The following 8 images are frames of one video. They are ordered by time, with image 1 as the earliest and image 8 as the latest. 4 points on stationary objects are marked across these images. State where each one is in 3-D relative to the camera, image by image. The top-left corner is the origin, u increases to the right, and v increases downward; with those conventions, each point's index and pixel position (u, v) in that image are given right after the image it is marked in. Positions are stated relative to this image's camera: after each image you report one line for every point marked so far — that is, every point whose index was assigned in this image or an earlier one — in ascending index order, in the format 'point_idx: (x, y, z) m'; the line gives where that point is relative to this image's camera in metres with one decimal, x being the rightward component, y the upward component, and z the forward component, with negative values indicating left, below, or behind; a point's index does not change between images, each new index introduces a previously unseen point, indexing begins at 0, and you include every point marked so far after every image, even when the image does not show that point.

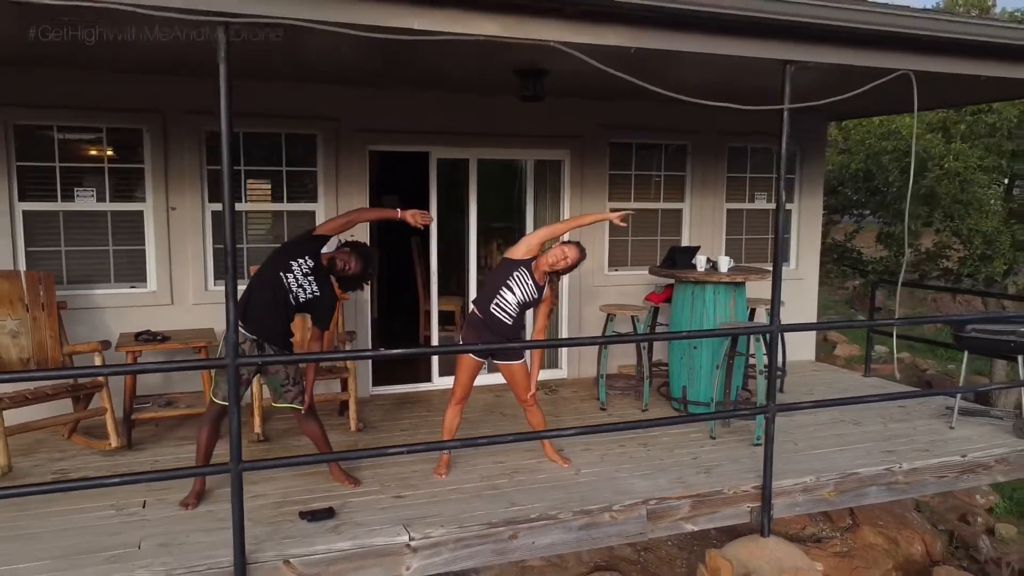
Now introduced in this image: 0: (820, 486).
0: (+1.6, -1.1, +4.2) m
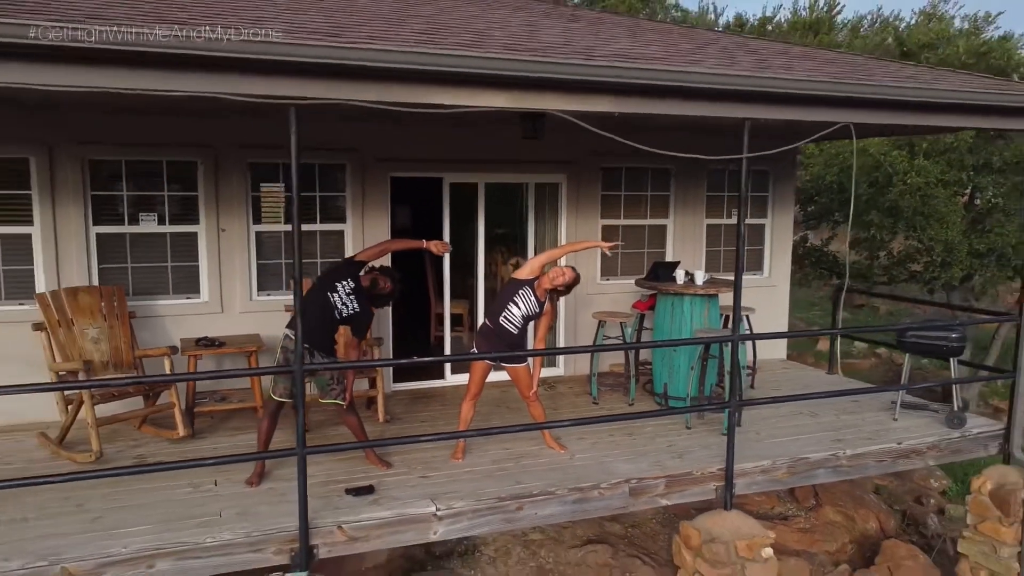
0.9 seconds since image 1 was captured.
0: (+1.7, -1.2, +5.0) m
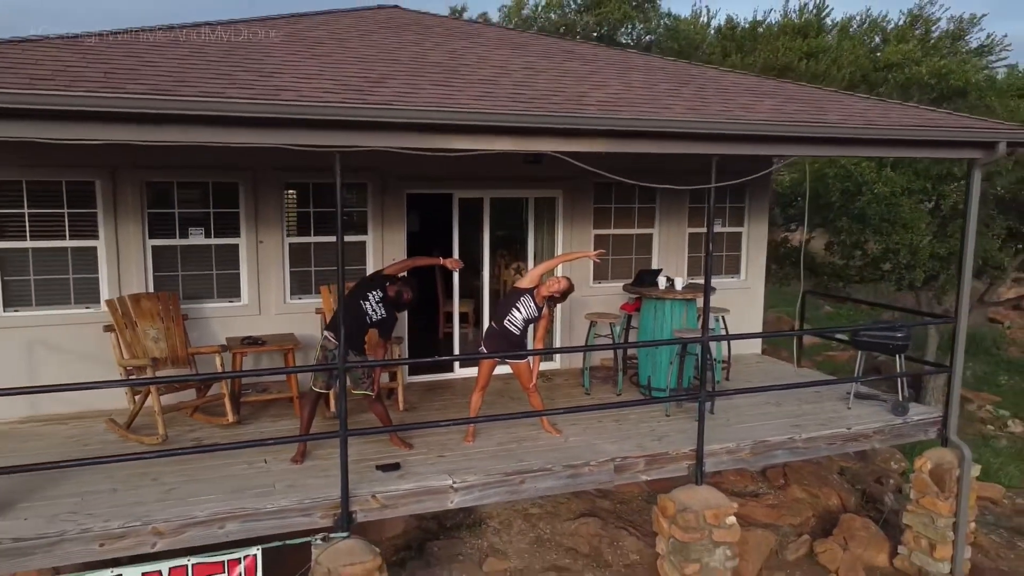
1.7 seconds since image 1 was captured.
0: (+1.7, -1.2, +5.9) m
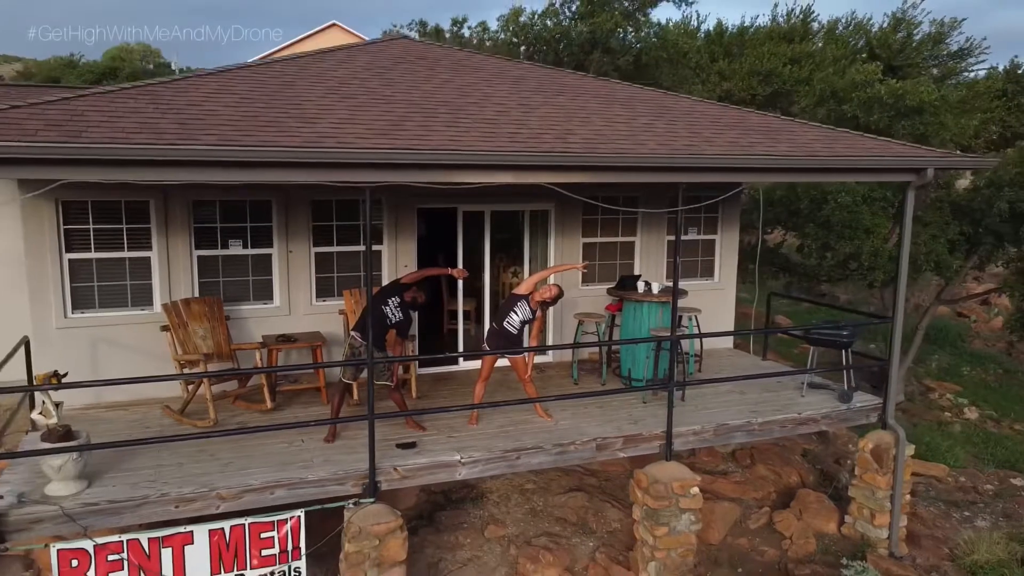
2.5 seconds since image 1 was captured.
0: (+1.7, -1.3, +6.9) m
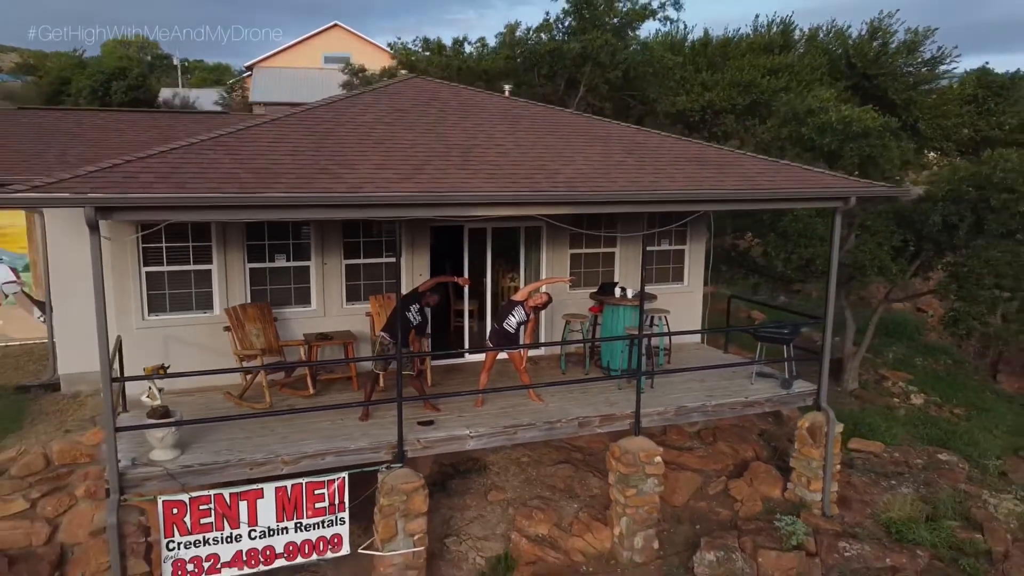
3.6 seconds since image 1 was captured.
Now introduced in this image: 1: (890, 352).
0: (+1.7, -1.3, +8.5) m
1: (+7.9, -1.3, +16.4) m
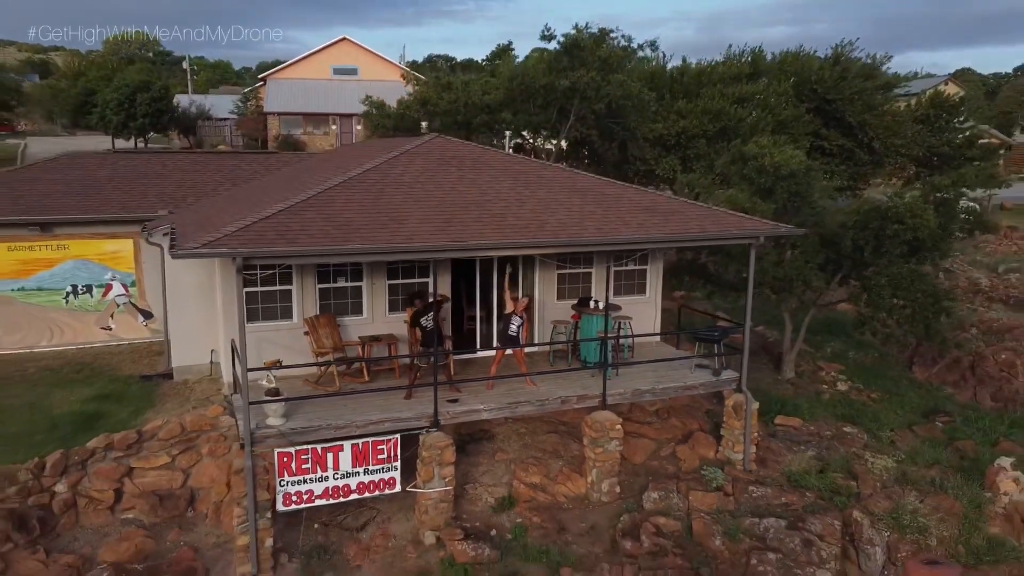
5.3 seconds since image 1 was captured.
0: (+1.7, -1.6, +11.7) m
1: (+7.9, -1.5, +19.6) m
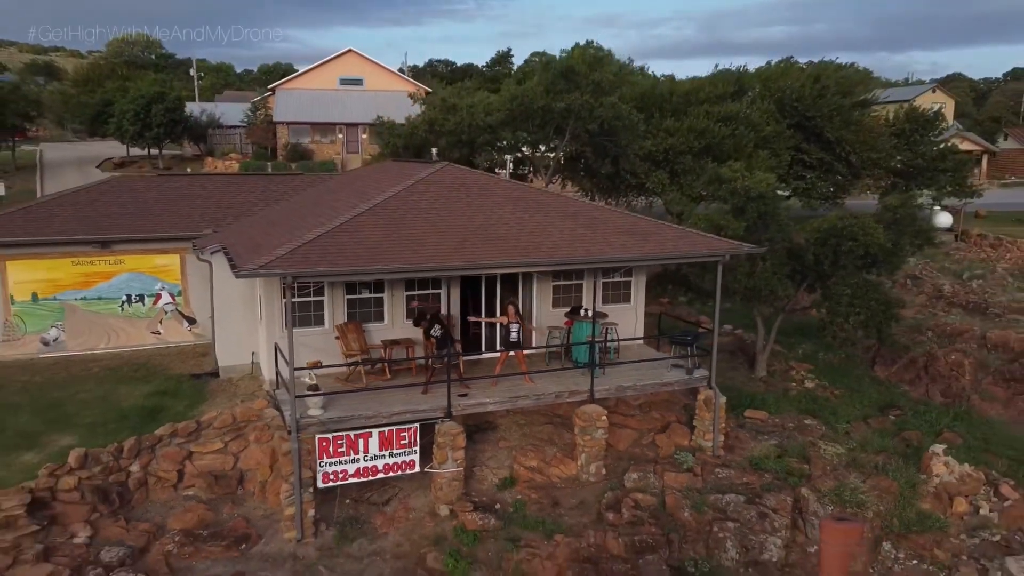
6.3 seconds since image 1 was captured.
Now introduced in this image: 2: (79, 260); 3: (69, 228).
0: (+1.7, -1.8, +13.7) m
1: (+7.9, -1.7, +21.6) m
2: (-8.6, +0.6, +15.6) m
3: (-8.8, +1.2, +15.5) m
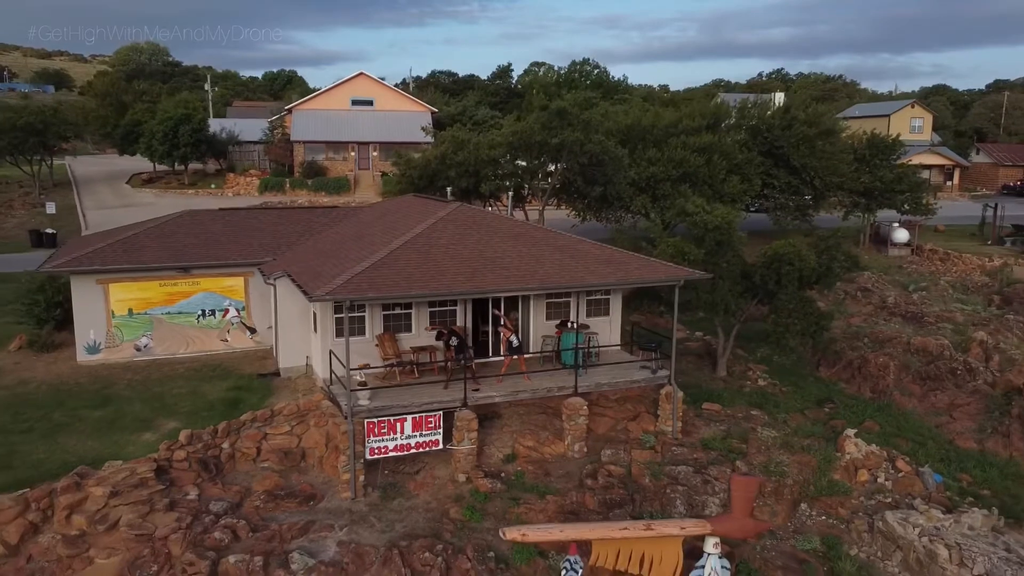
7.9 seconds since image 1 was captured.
0: (+1.7, -2.2, +17.5) m
1: (+8.0, -2.1, +25.4) m
2: (-8.6, +0.1, +19.5) m
3: (-8.7, +0.8, +19.3) m
